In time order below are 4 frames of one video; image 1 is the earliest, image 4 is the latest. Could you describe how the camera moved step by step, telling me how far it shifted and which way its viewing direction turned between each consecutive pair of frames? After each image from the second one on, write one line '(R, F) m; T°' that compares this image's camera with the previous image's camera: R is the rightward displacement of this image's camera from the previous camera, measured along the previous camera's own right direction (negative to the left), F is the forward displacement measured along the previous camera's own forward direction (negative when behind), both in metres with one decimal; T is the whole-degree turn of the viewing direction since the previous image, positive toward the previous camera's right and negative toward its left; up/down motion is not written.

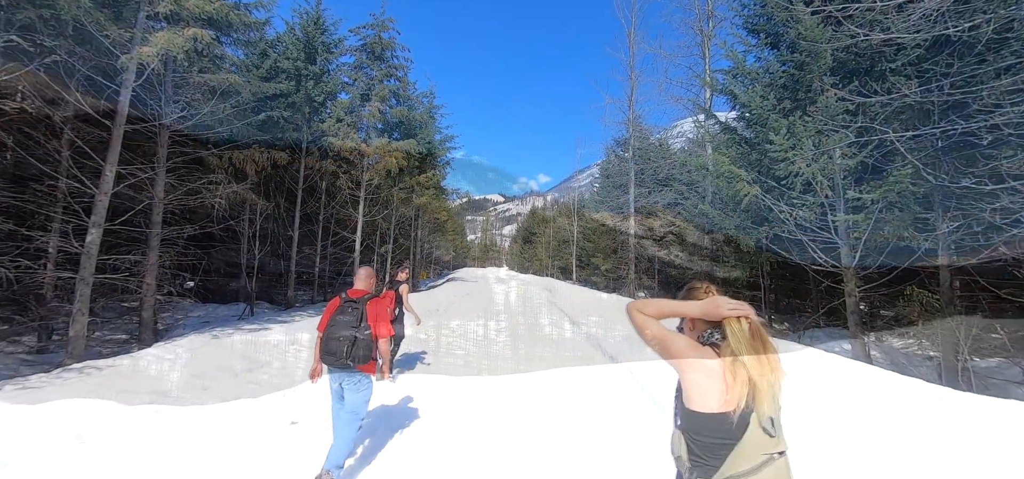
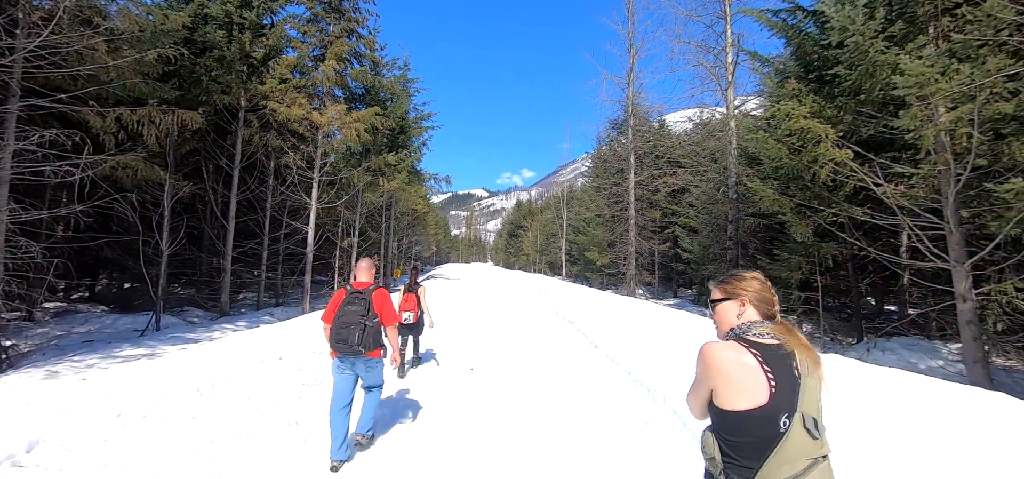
(-0.2, +2.4) m; +2°
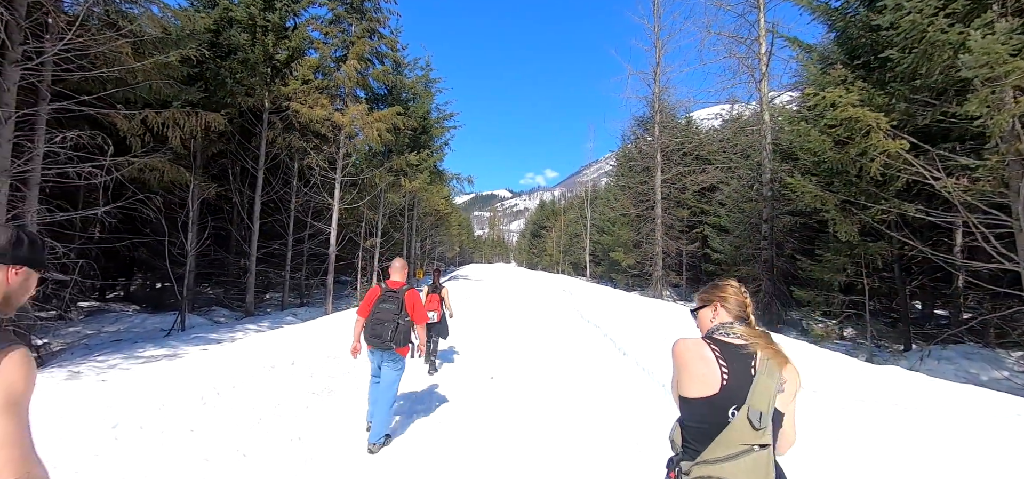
(0.0, +0.3) m; -4°
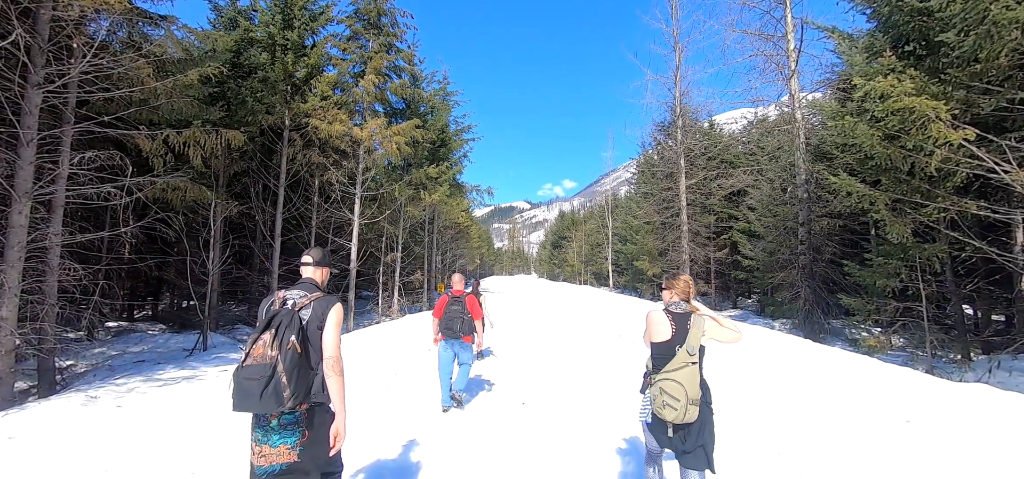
(-0.1, +0.4) m; -3°
